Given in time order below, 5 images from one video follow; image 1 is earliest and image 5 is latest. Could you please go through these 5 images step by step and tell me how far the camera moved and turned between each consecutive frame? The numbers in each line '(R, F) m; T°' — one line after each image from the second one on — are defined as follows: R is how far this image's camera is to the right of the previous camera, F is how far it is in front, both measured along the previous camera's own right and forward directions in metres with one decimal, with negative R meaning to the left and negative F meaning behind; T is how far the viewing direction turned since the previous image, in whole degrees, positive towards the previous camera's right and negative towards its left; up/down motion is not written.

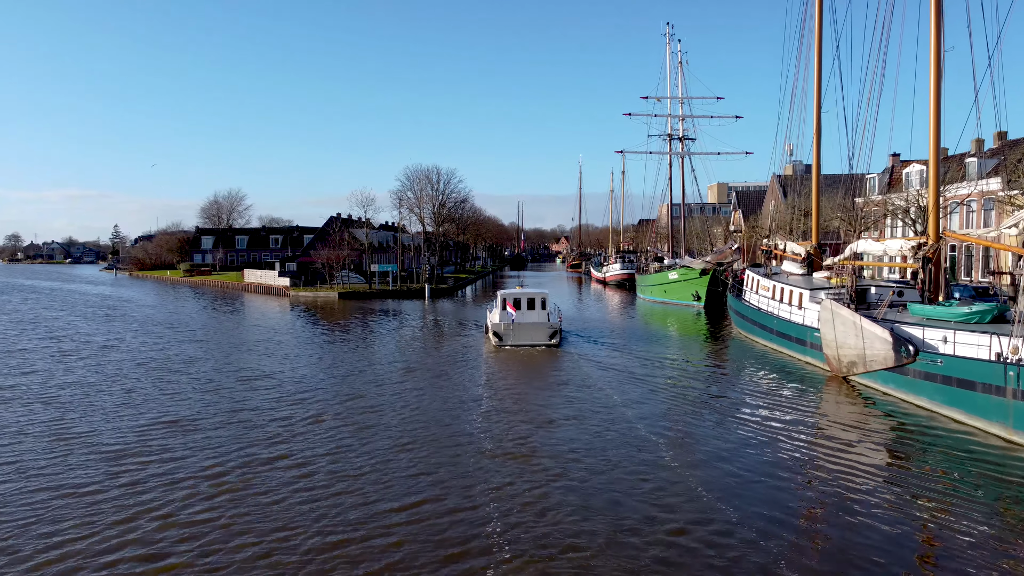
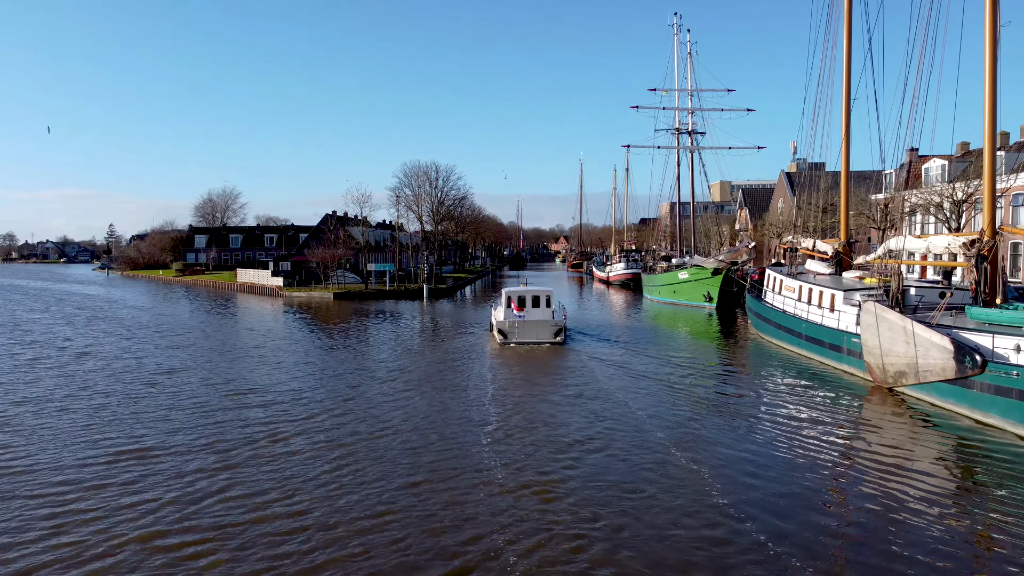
(-0.3, +2.0) m; 0°
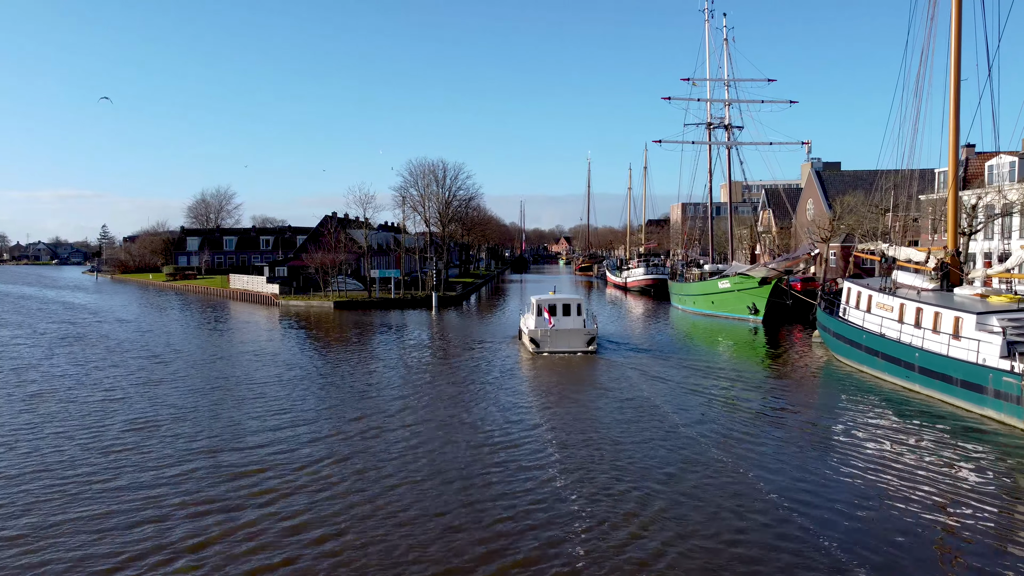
(-1.4, +4.2) m; 0°
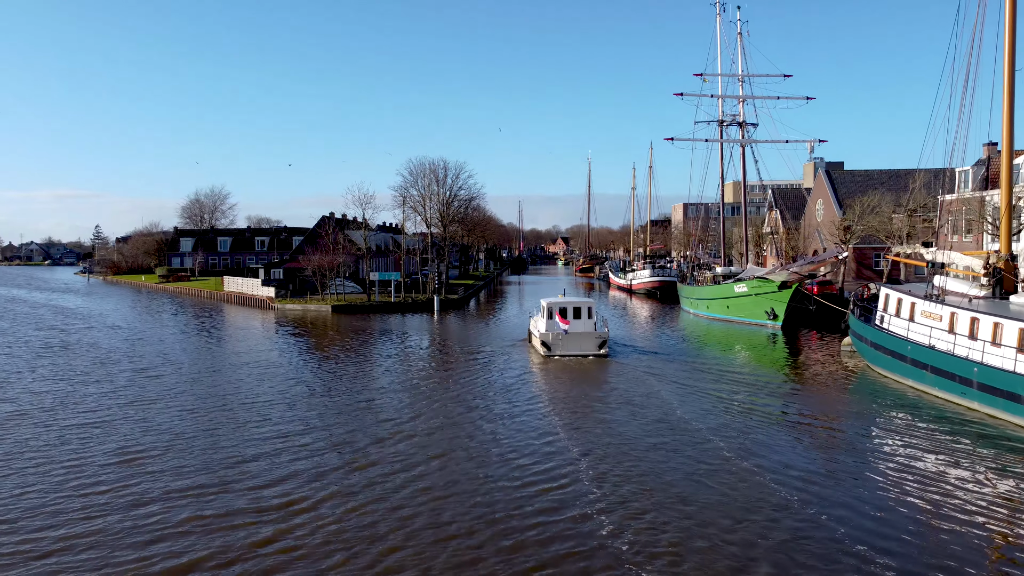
(-0.6, +1.6) m; 0°
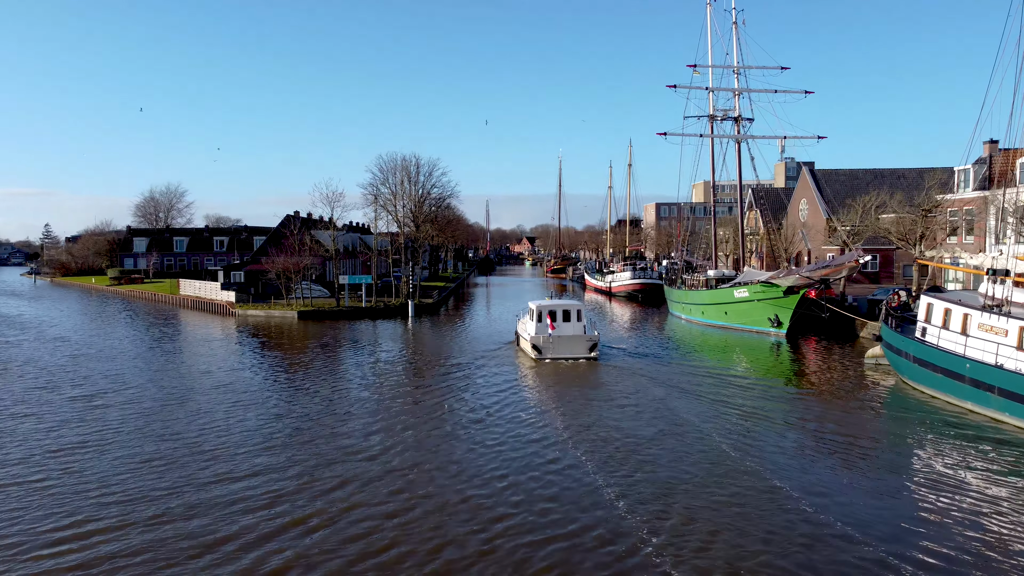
(-0.9, +2.9) m; +3°
